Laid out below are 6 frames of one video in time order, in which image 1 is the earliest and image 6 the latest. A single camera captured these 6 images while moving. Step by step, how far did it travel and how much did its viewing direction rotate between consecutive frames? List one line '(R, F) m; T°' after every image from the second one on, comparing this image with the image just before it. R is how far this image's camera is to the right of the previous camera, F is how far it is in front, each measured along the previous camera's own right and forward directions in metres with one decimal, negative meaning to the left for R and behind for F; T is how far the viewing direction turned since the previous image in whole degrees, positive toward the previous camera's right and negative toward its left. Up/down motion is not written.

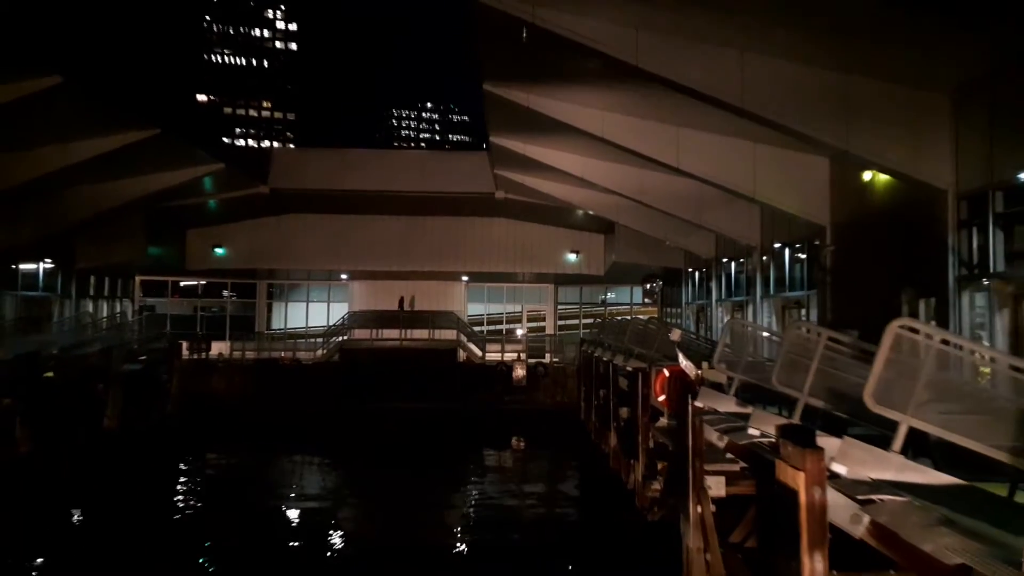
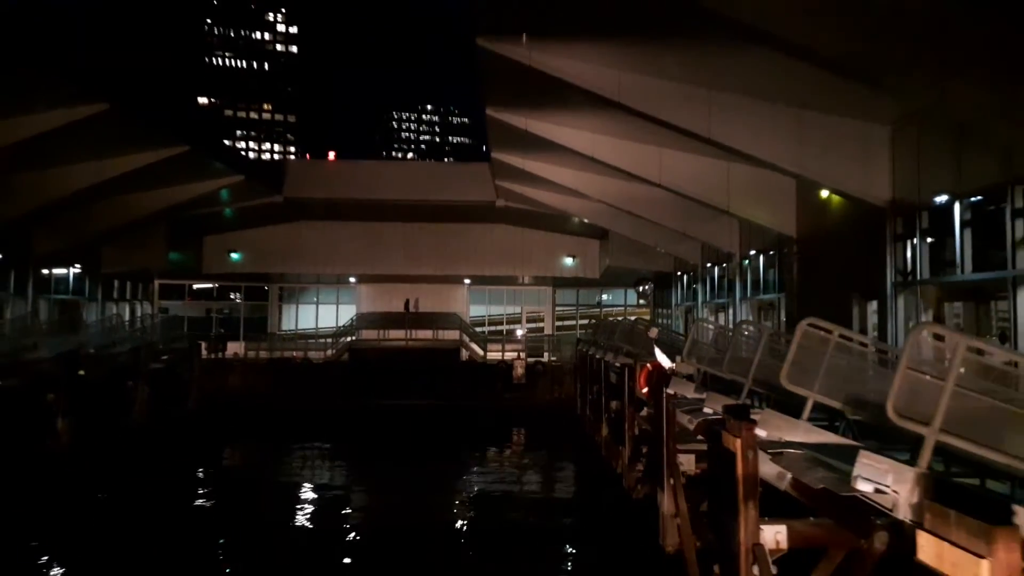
(0.0, -1.5) m; 0°
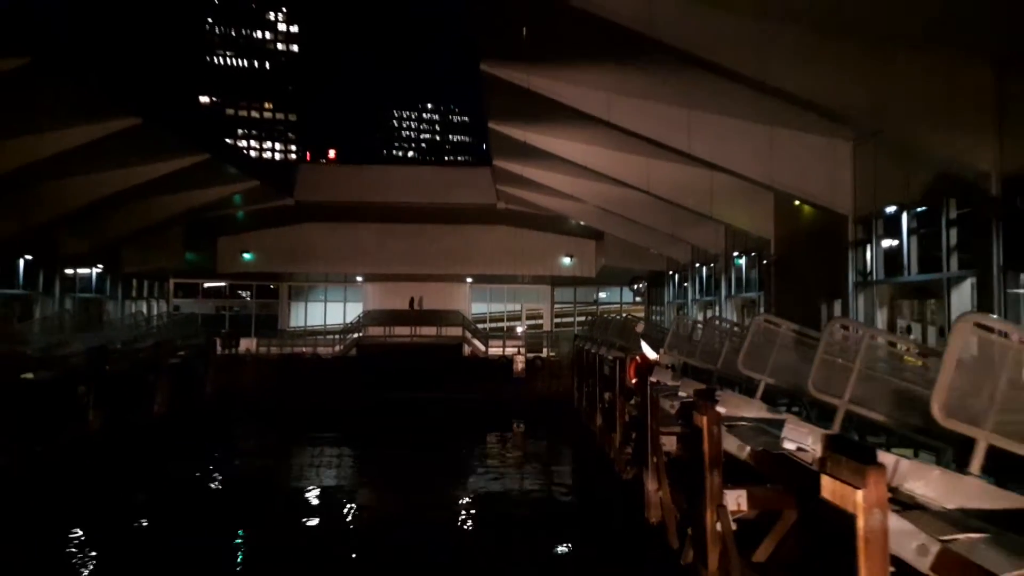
(0.0, -1.2) m; 0°
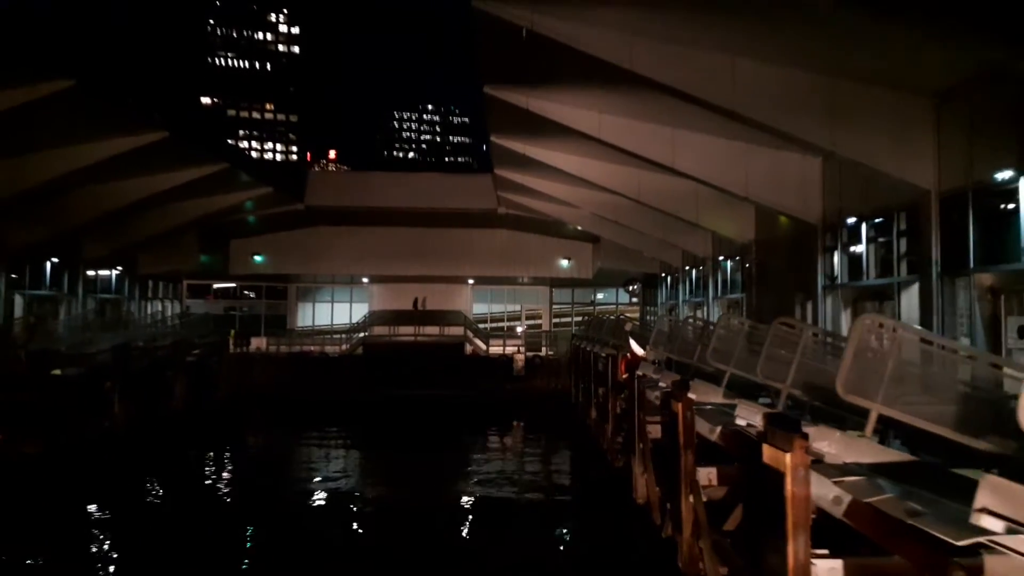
(0.0, -1.2) m; 0°
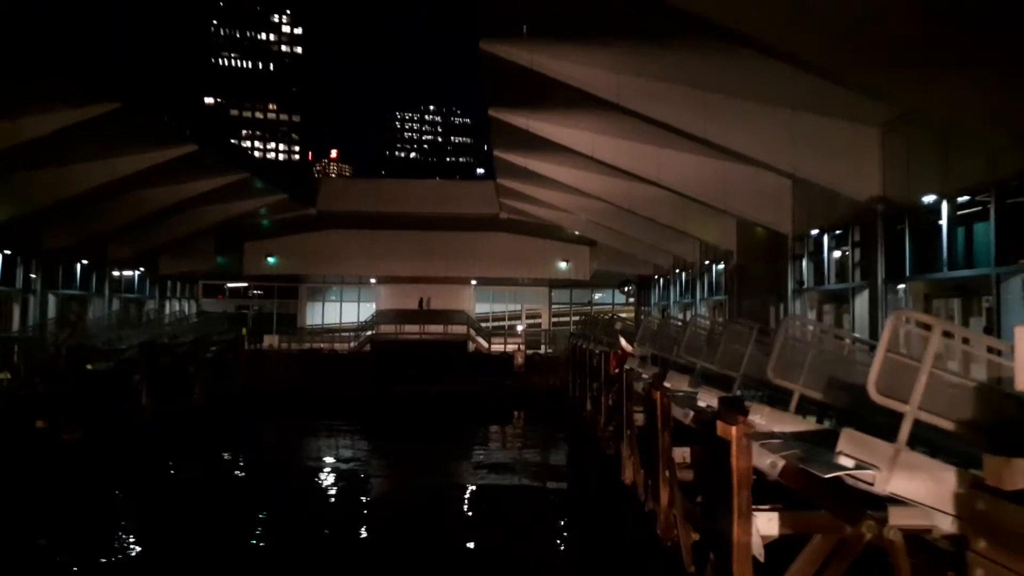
(0.0, -1.4) m; 0°
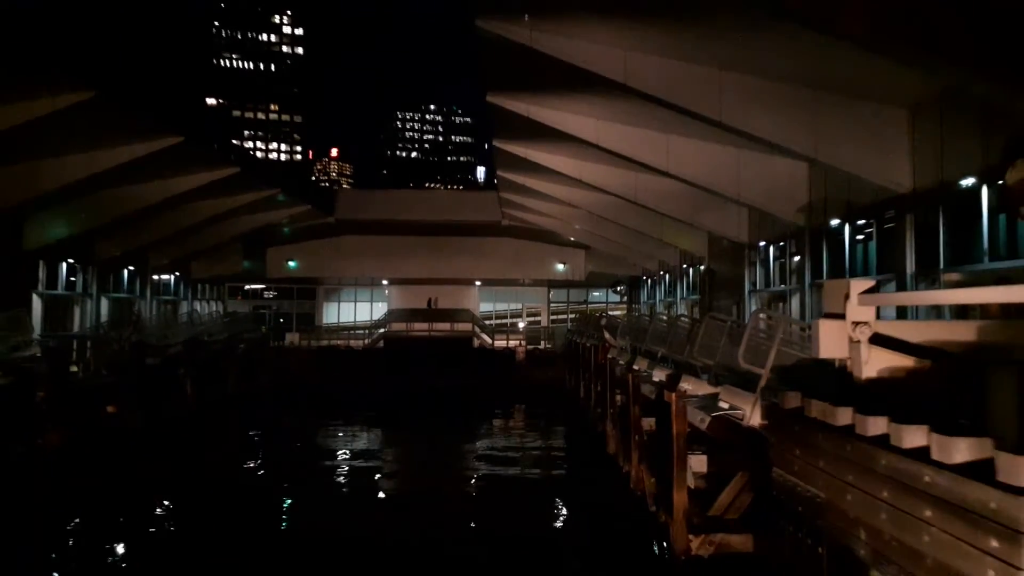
(0.0, -2.8) m; 0°
